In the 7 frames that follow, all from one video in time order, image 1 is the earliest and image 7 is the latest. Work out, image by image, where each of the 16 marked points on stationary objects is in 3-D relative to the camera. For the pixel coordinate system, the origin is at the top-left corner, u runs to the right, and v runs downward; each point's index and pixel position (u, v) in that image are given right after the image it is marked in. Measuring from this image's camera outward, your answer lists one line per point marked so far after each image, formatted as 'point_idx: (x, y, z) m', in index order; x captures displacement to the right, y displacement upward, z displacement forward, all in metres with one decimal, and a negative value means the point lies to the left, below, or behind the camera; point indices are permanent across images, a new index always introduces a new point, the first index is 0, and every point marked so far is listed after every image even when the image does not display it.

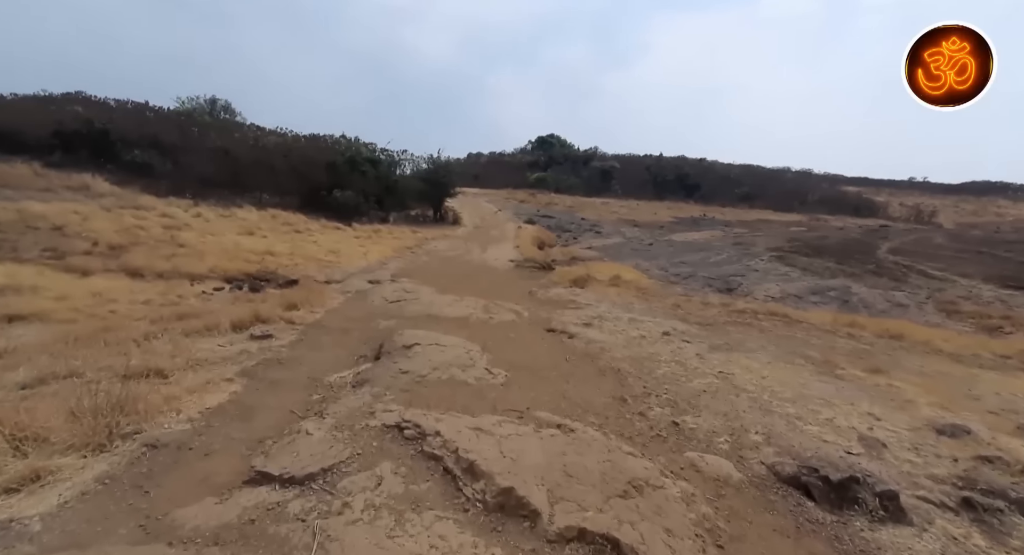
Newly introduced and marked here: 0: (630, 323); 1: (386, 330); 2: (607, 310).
0: (+2.6, -1.0, +9.8) m
1: (-2.4, -1.0, +8.4) m
2: (+2.5, -0.8, +11.4) m
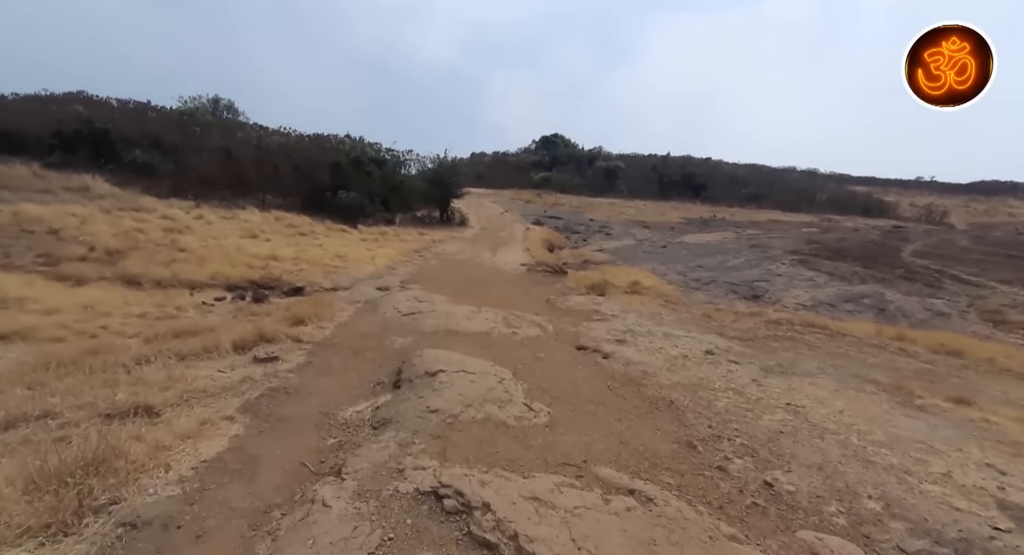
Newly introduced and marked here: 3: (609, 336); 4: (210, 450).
0: (+3.1, -1.2, +9.0) m
1: (-1.9, -1.2, +7.6) m
2: (+3.0, -1.1, +10.6) m
3: (+2.0, -1.2, +9.1) m
4: (-2.8, -1.6, +4.2) m
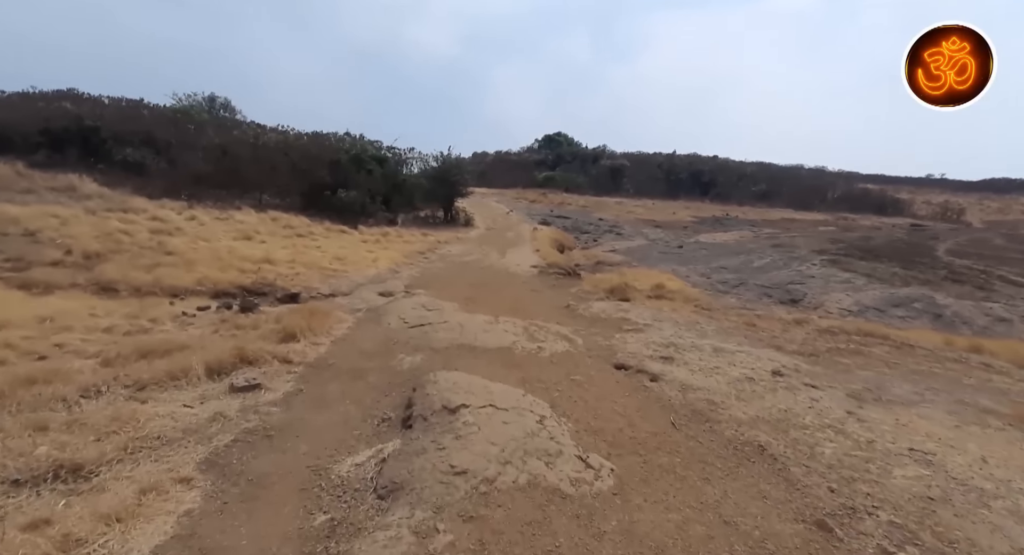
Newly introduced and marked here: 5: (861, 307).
0: (+3.6, -1.3, +7.7) m
1: (-1.4, -1.3, +6.4) m
2: (+3.4, -1.2, +9.3) m
3: (+2.5, -1.3, +7.9) m
4: (-2.4, -1.7, +2.9) m
5: (+10.9, -0.9, +13.9) m
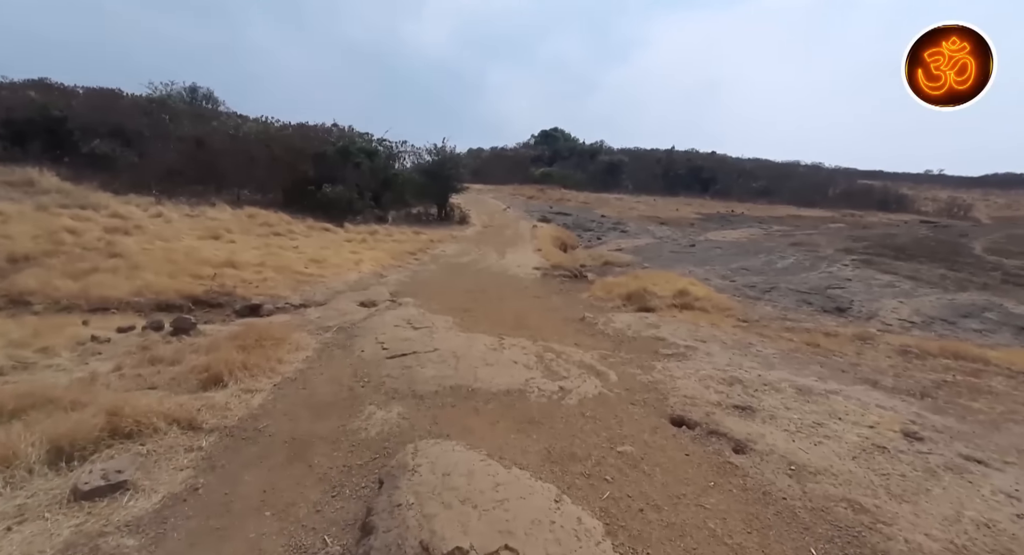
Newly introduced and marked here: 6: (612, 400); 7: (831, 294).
0: (+3.7, -1.5, +5.7) m
1: (-1.2, -1.6, +4.3) m
2: (+3.6, -1.3, +7.2) m
3: (+2.6, -1.5, +5.8) m
4: (-2.2, -2.0, +0.8) m
5: (+11.0, -1.1, +11.9) m
6: (+1.3, -1.5, +5.6) m
7: (+10.2, -0.5, +14.2) m
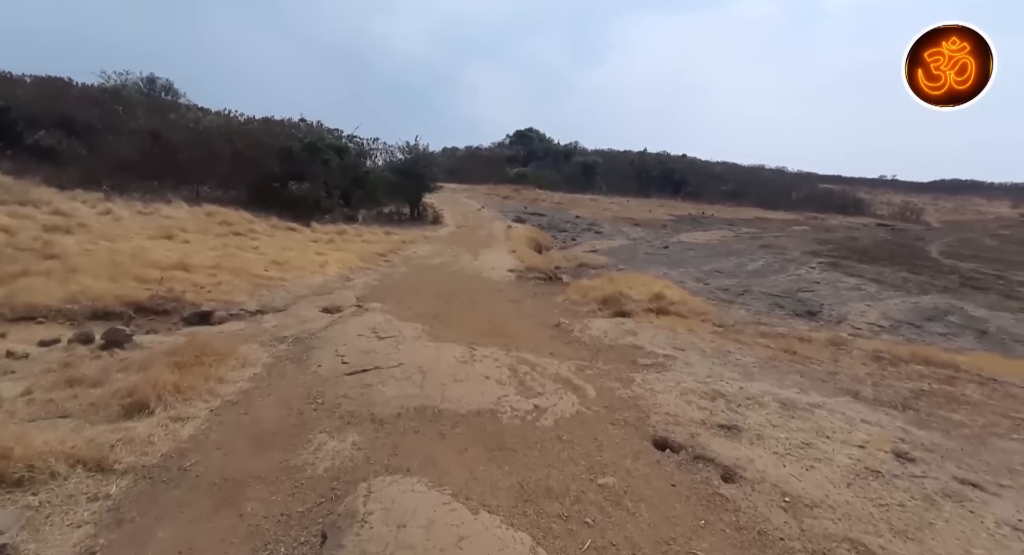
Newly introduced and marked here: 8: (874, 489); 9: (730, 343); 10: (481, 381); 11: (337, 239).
0: (+3.4, -1.6, +5.4) m
1: (-1.5, -1.7, +3.7) m
2: (+3.1, -1.5, +7.0) m
3: (+2.3, -1.6, +5.5) m
4: (-2.2, -2.1, +0.2) m
5: (+10.3, -1.2, +12.0) m
6: (+0.9, -1.6, +5.2) m
7: (+9.3, -0.6, +14.3) m
8: (+3.1, -1.8, +3.9) m
9: (+4.3, -1.3, +8.9) m
10: (-0.4, -1.4, +5.9) m
11: (-7.8, +1.7, +19.8) m
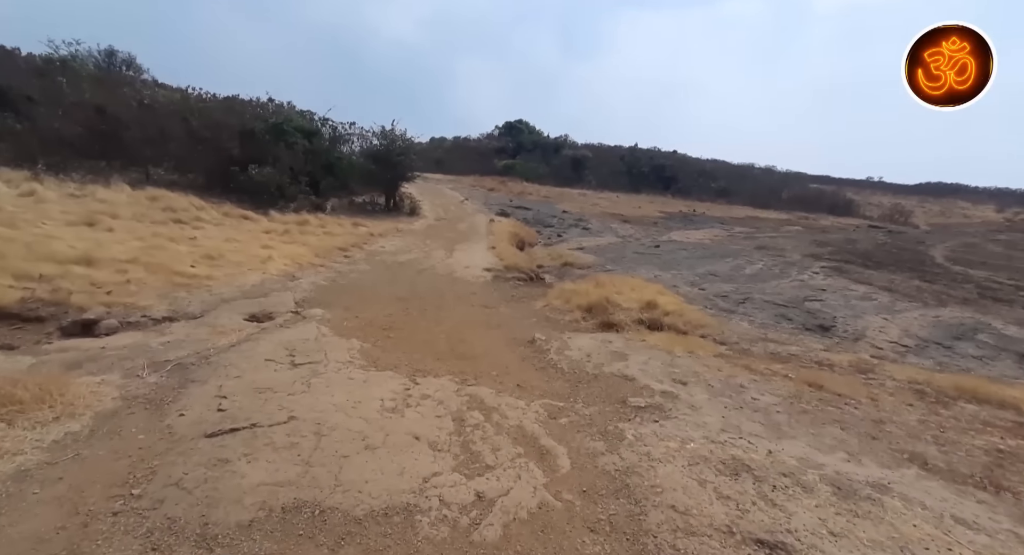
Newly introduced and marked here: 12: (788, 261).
0: (+2.8, -1.9, +3.7) m
1: (-2.0, -1.9, +1.9) m
2: (+2.5, -1.7, +5.3) m
3: (+1.7, -1.8, +3.7) m
4: (-2.7, -2.3, -1.6) m
5: (+9.5, -1.5, +10.5) m
6: (+0.4, -1.9, +3.4) m
7: (+8.5, -0.9, +12.7) m
8: (+2.6, -2.1, +2.2) m
9: (+3.7, -1.5, +7.2) m
10: (-1.0, -1.5, +4.1) m
11: (-8.6, +1.9, +17.7) m
12: (+12.0, +0.7, +19.3) m
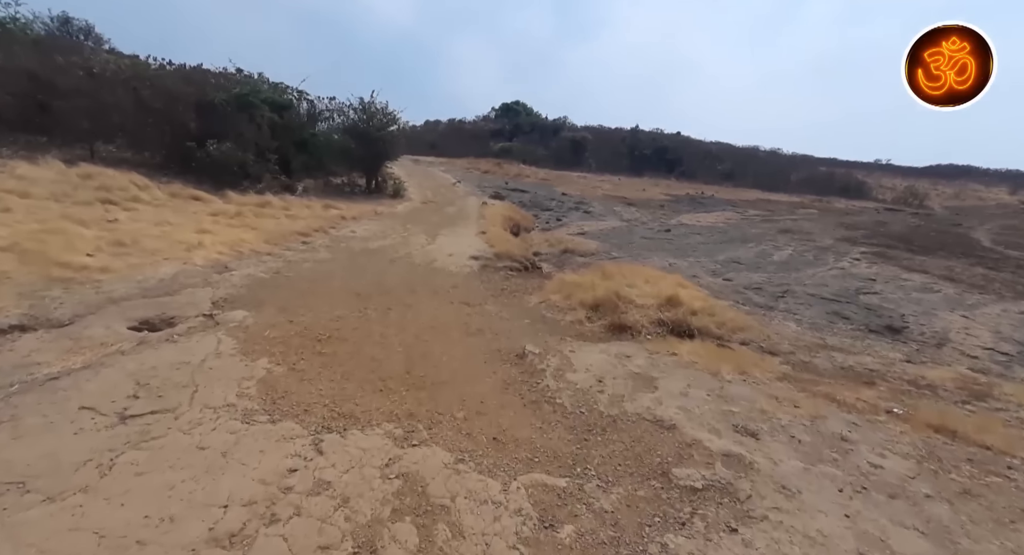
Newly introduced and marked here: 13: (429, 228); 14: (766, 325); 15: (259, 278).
0: (+2.6, -1.9, +1.4) m
1: (-2.3, -1.9, -0.4) m
2: (+2.3, -1.7, +2.9) m
3: (+1.5, -1.9, +1.4) m
4: (-2.9, -2.5, -4.0) m
5: (+9.3, -1.2, +8.2) m
6: (+0.1, -1.9, +1.1) m
7: (+8.3, -0.6, +10.4) m
8: (+2.3, -2.1, -0.2) m
9: (+3.4, -1.4, +4.9) m
10: (-1.2, -1.5, +1.8) m
11: (-8.9, +2.2, +15.2) m
12: (+11.7, +1.2, +16.9) m
13: (-3.3, +2.0, +17.9) m
14: (+5.0, -0.9, +8.8) m
15: (-5.4, 0.0, +9.5) m
